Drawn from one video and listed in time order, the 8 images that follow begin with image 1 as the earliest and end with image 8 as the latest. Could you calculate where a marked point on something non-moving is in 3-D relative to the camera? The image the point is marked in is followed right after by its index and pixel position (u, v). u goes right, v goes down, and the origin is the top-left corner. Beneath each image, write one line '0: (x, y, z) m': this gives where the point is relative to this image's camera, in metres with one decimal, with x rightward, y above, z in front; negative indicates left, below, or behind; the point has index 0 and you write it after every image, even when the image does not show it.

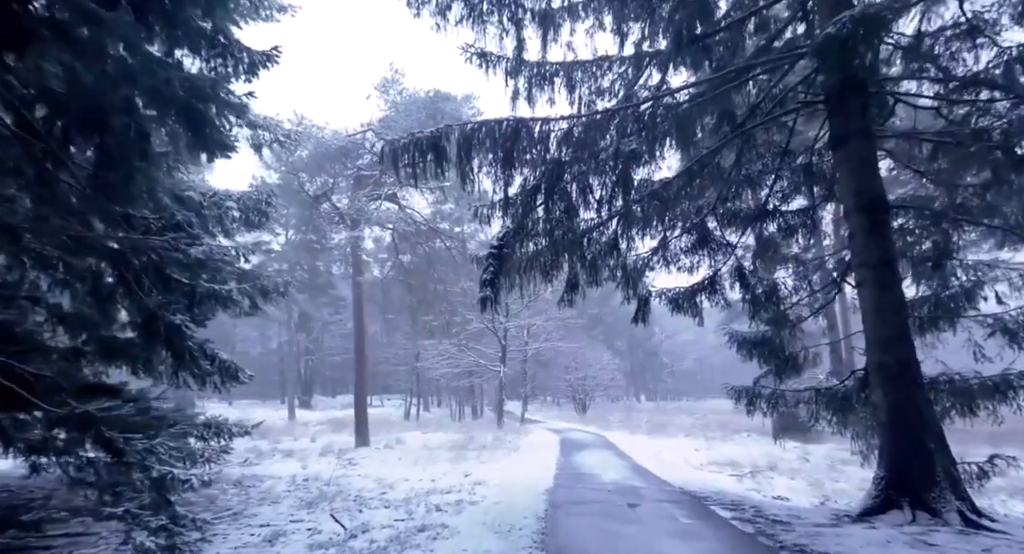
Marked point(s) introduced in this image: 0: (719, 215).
0: (+3.2, +0.8, +10.7) m
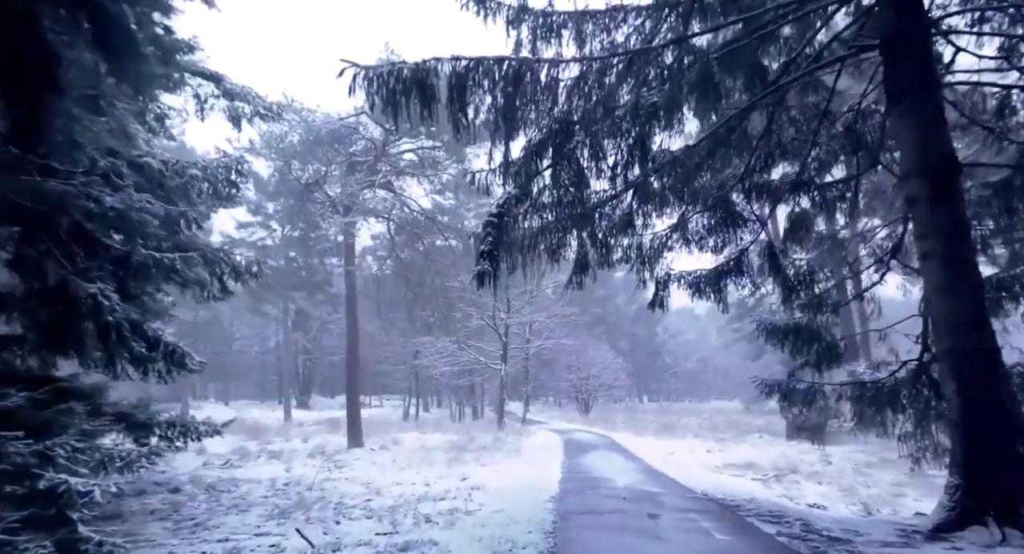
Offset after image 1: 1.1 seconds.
0: (+3.2, +1.1, +9.5) m
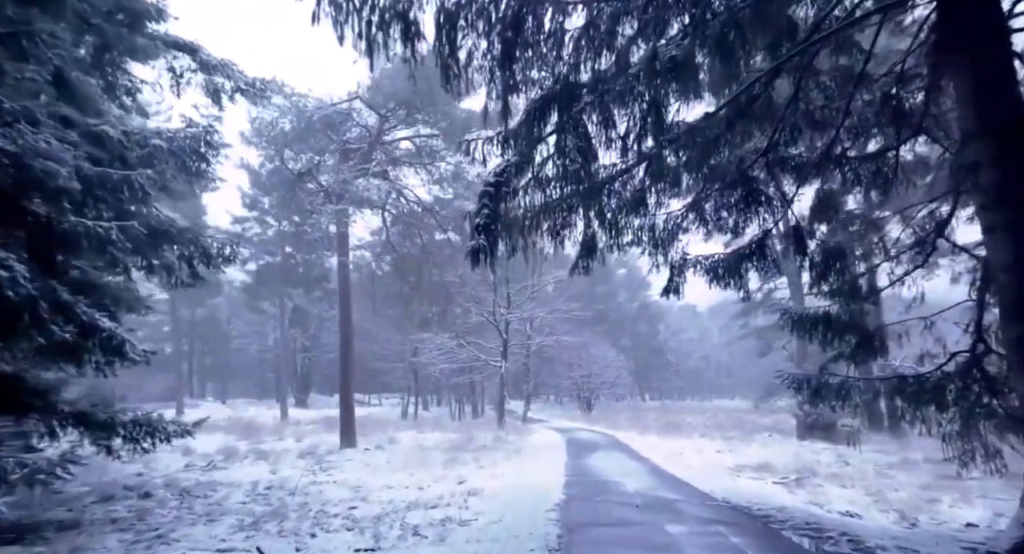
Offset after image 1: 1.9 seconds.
0: (+3.2, +1.3, +8.6) m
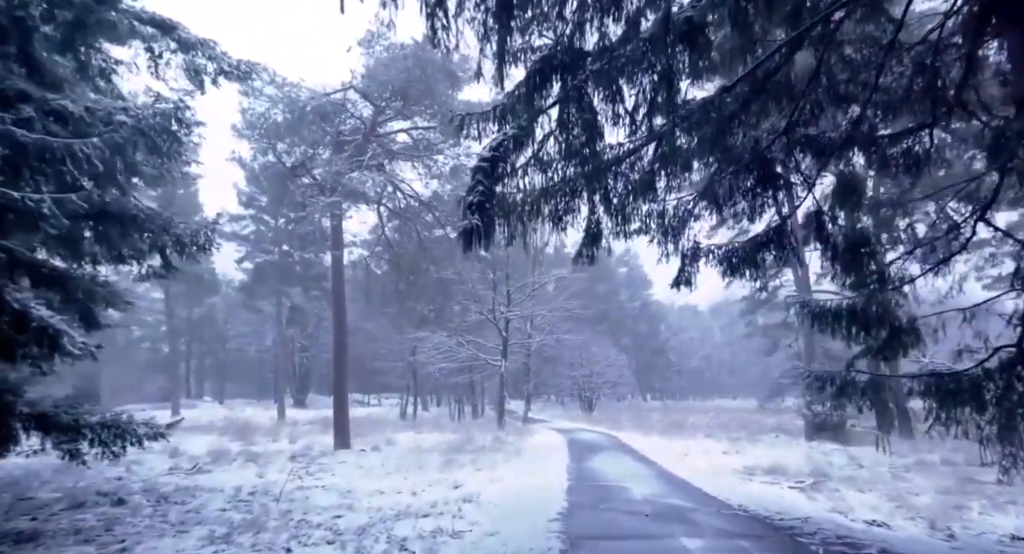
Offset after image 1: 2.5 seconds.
0: (+3.2, +1.4, +8.0) m
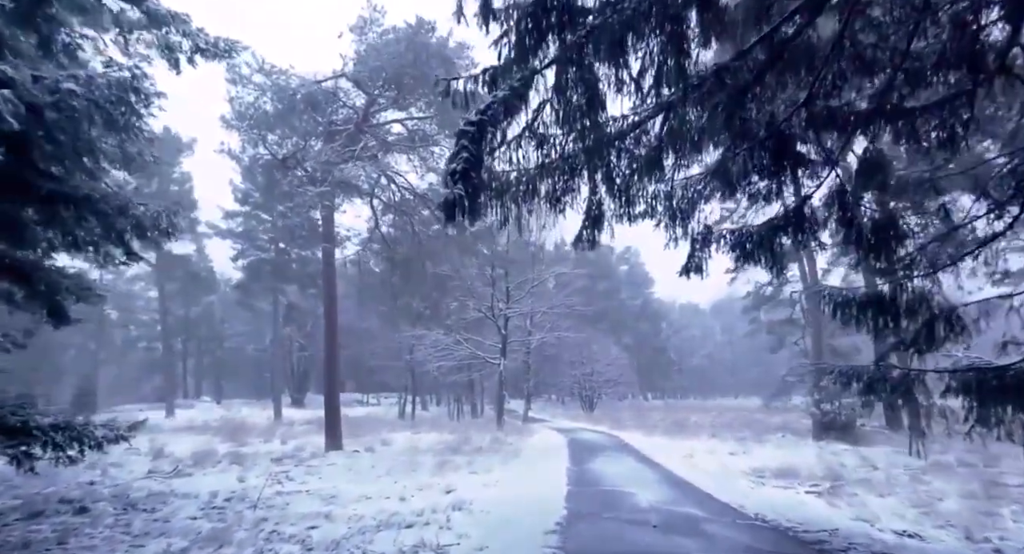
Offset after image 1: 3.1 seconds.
0: (+3.1, +1.6, +7.3) m
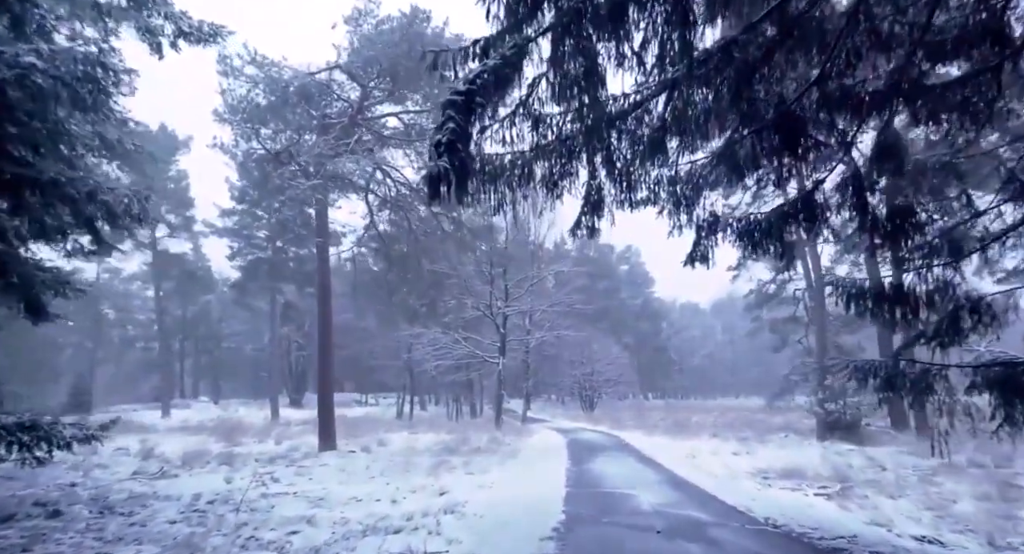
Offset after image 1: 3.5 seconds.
0: (+3.1, +1.7, +6.8) m
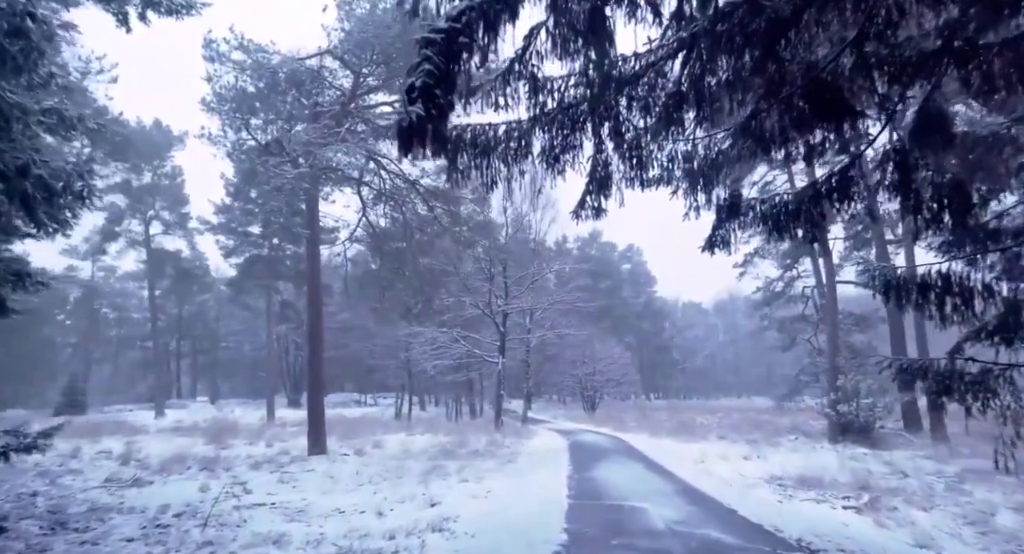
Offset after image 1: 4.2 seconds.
0: (+3.0, +1.8, +6.0) m
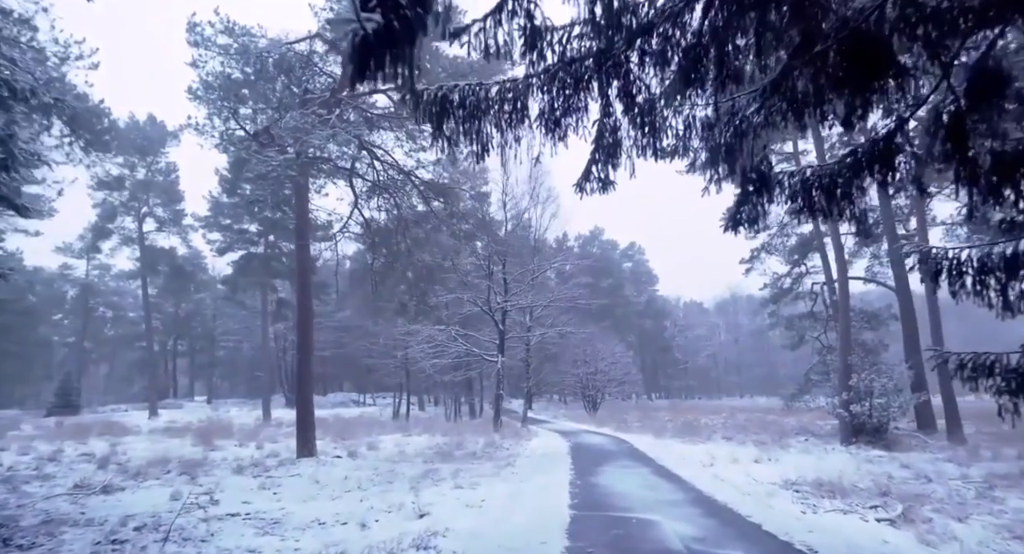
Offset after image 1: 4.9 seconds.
0: (+3.0, +1.9, +5.2) m
